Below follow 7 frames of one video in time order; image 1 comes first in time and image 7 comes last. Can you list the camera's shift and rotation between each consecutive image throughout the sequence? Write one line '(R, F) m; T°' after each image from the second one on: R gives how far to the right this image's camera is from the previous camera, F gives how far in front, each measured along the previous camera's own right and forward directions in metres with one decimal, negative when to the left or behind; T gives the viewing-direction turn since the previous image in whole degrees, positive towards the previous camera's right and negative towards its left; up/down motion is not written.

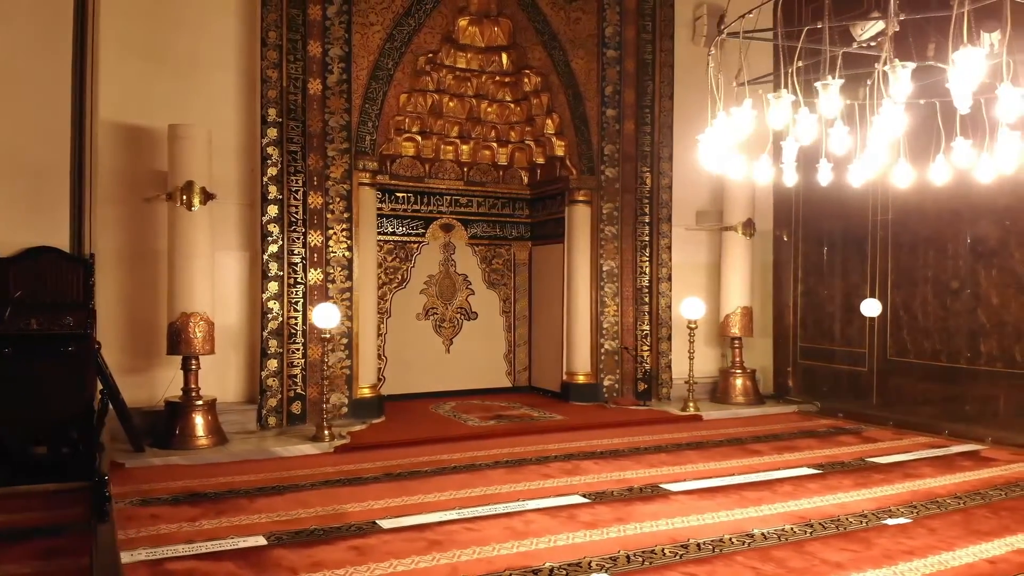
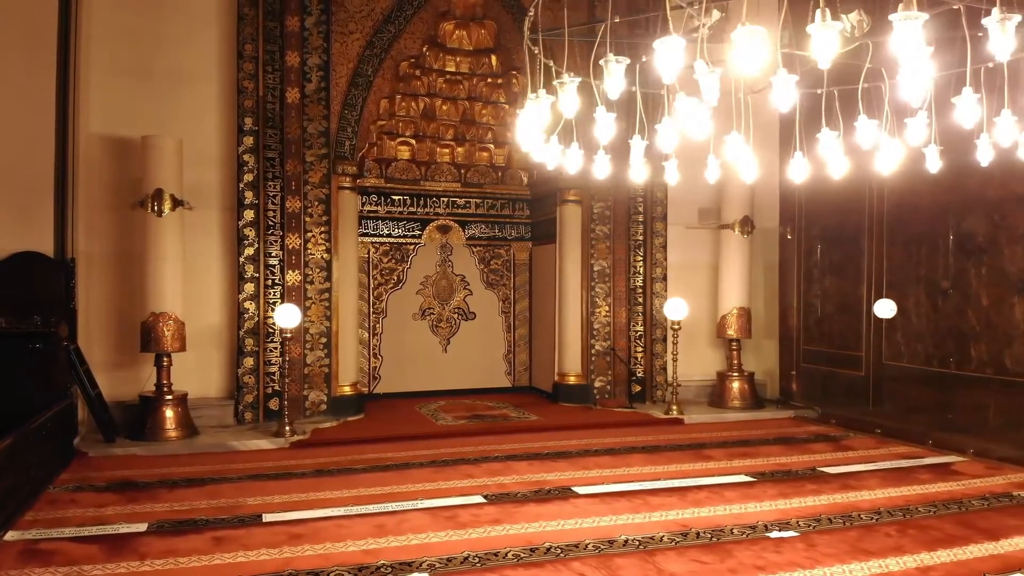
(+1.0, +0.1) m; -7°
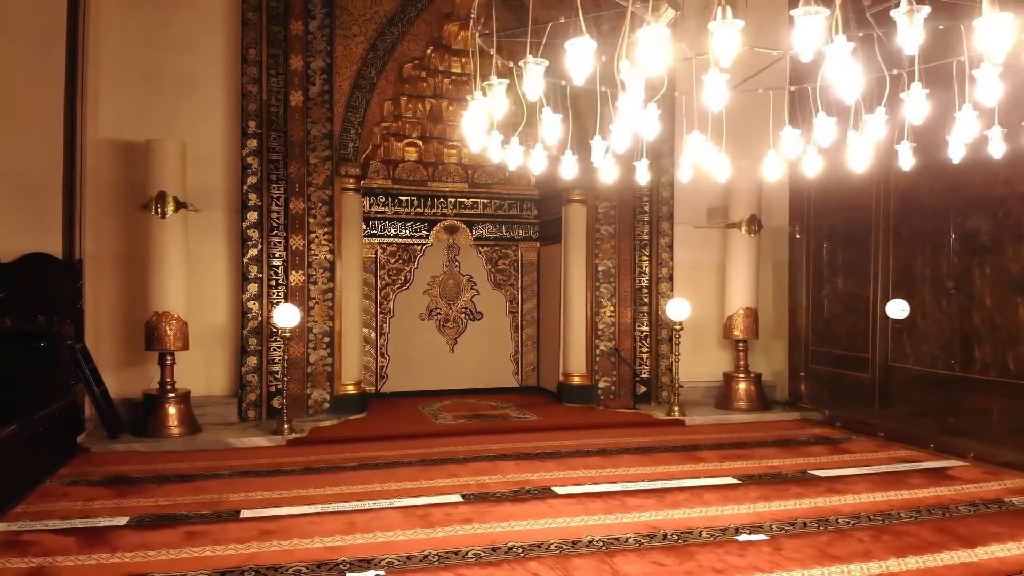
(+0.3, 0.0) m; -3°
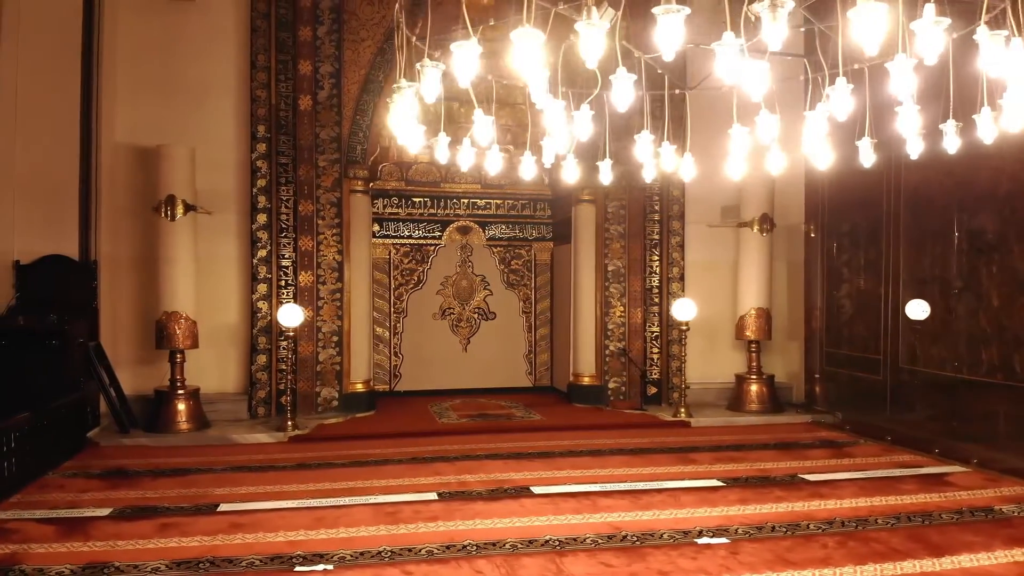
(+0.4, 0.0) m; -4°
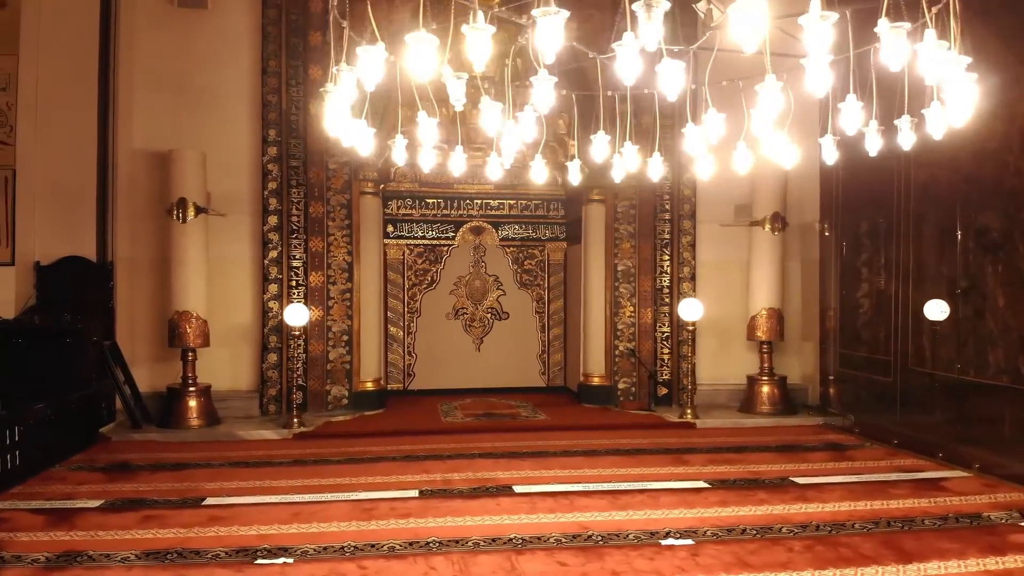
(+0.3, 0.0) m; -4°
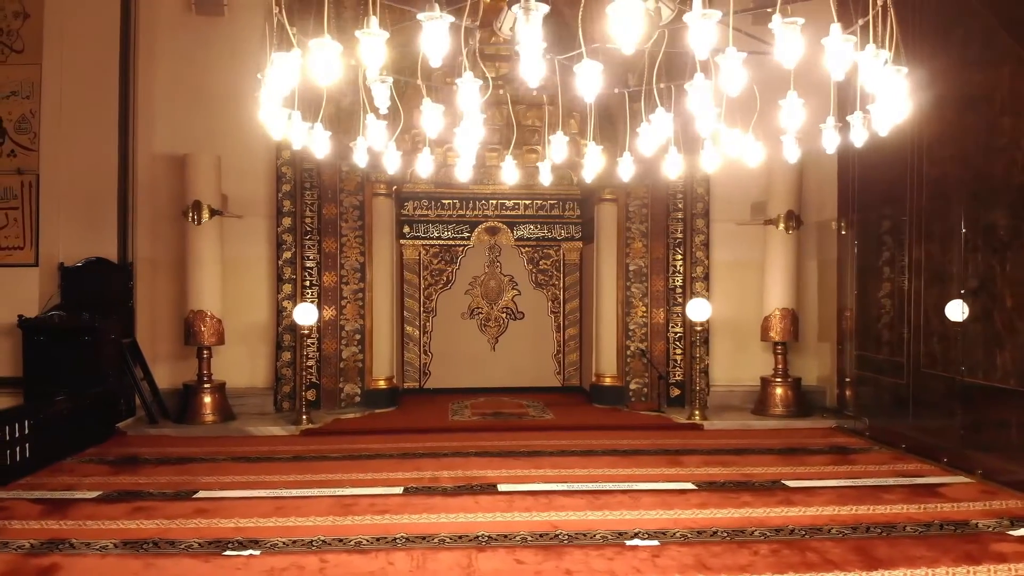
(+0.3, 0.0) m; -4°
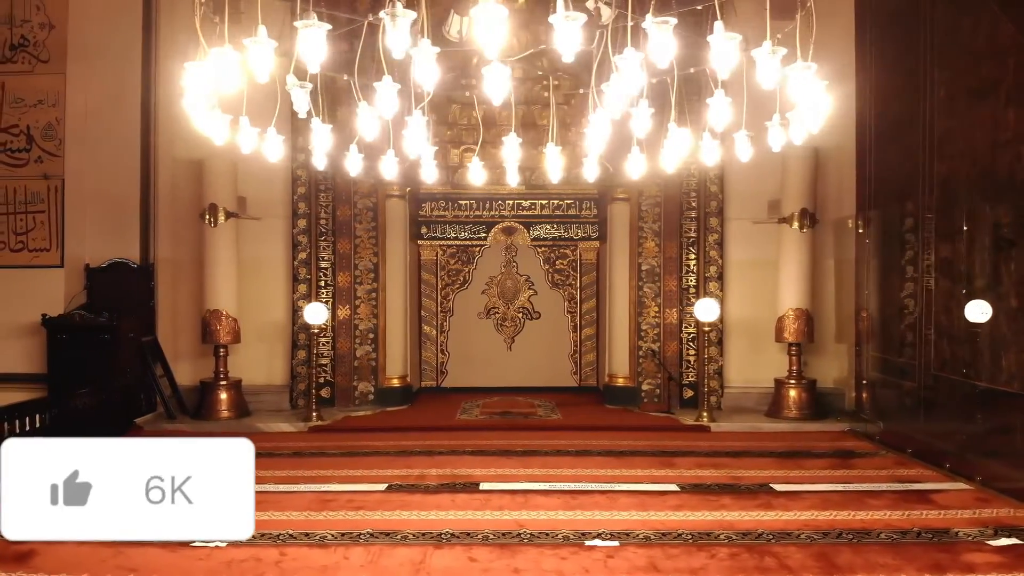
(+0.4, 0.0) m; -4°
